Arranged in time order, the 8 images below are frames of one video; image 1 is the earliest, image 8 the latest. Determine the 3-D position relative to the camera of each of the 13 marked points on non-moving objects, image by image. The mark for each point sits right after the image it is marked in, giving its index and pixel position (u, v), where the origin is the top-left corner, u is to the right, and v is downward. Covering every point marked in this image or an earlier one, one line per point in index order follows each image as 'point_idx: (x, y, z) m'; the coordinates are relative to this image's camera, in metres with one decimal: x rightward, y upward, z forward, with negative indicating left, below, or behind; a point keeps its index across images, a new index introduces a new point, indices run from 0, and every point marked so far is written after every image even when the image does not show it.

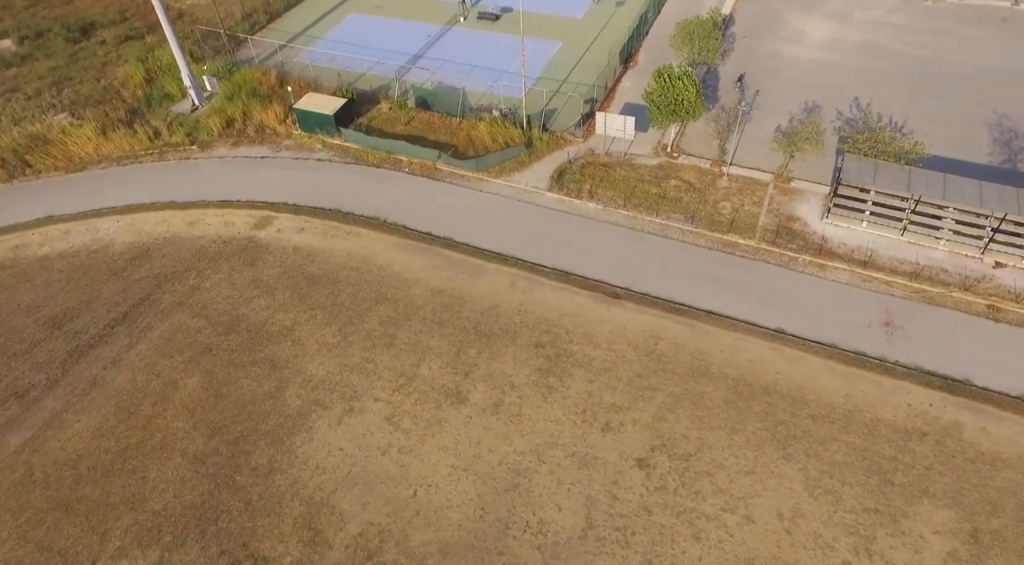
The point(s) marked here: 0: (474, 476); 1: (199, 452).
0: (-0.8, -4.3, +14.7) m
1: (-7.3, -4.0, +15.5) m
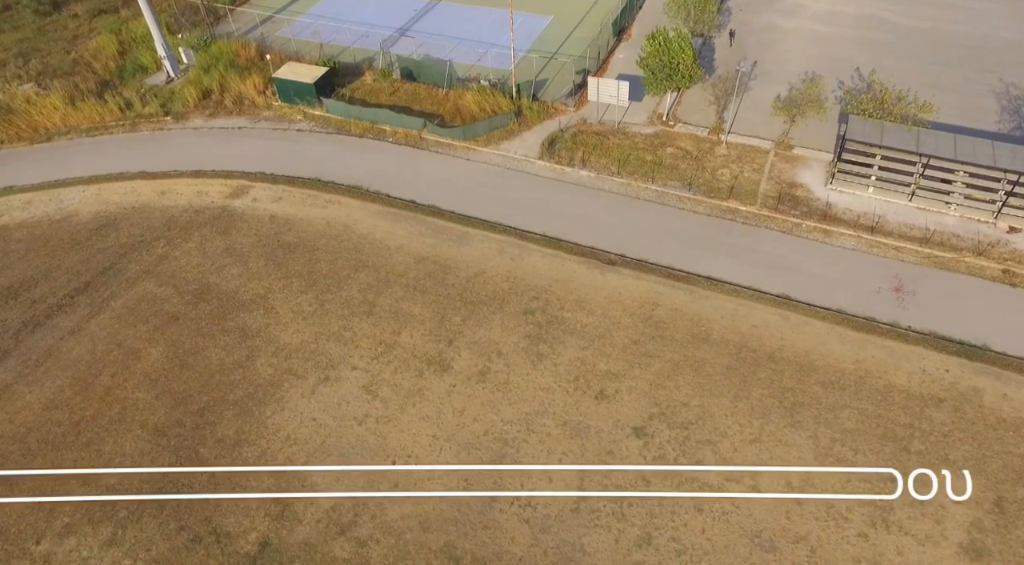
0: (-1.1, -3.4, +13.6) m
1: (-7.6, -3.1, +14.4) m
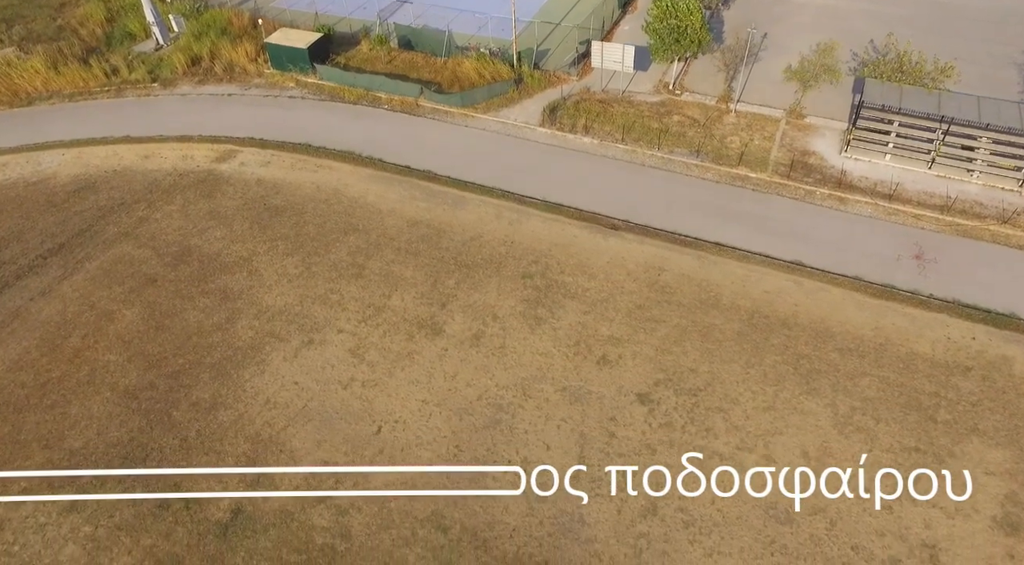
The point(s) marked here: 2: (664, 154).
0: (-1.2, -2.5, +12.7) m
1: (-7.7, -2.1, +13.4) m
2: (+4.5, +3.8, +19.7) m
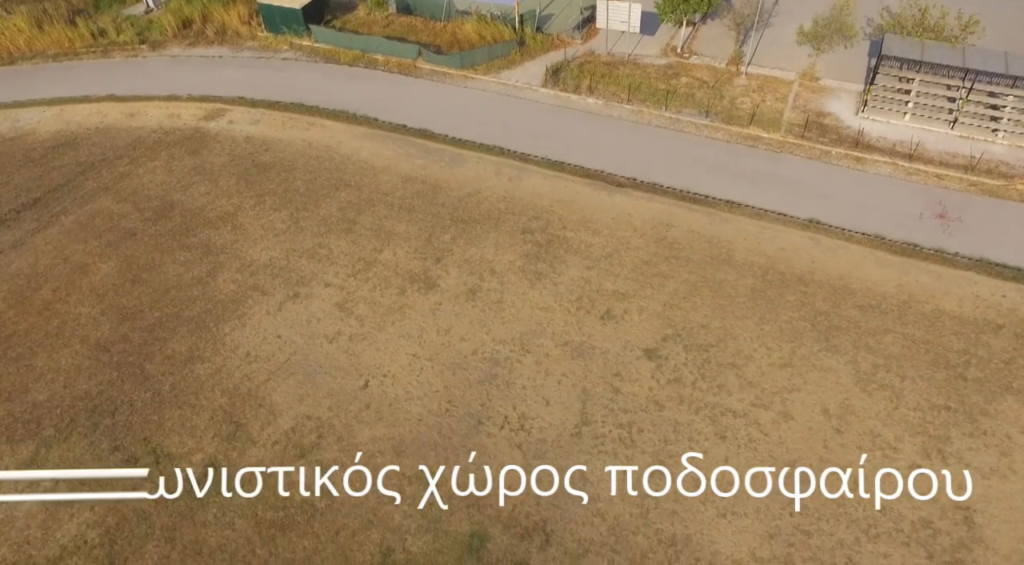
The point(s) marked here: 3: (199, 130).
0: (-1.3, -1.5, +11.8) m
1: (-7.8, -1.1, +12.6) m
2: (+4.5, +4.8, +18.8) m
3: (-8.8, +4.3, +18.6) m
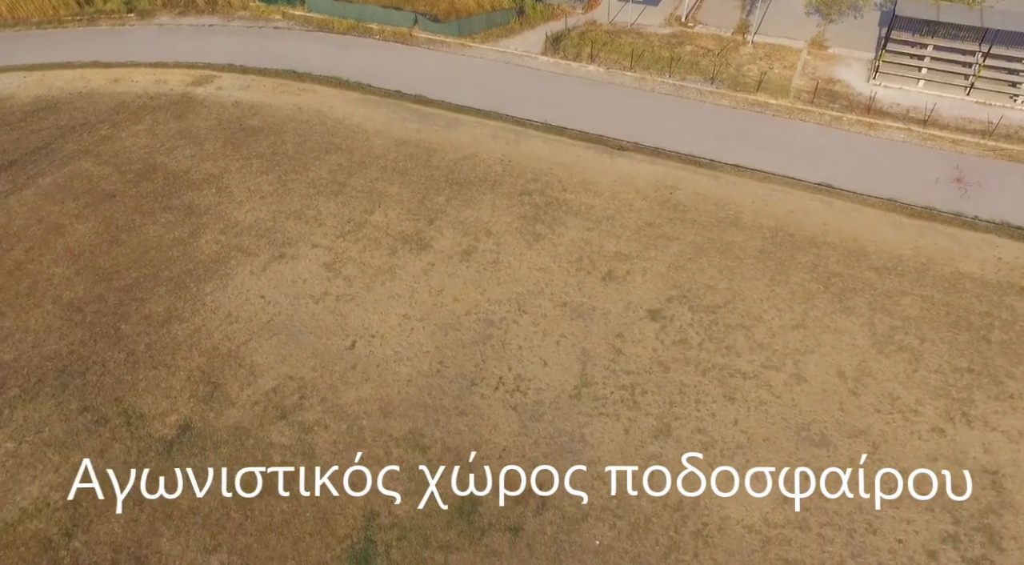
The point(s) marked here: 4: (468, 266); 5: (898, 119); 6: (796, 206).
0: (-1.3, -0.7, +11.1) m
1: (-7.8, -0.3, +11.9) m
2: (+4.5, +5.5, +18.2) m
3: (-8.8, +5.1, +18.0) m
4: (-0.8, +0.3, +12.3) m
5: (+9.5, +4.0, +16.3) m
6: (+5.8, +1.6, +13.5) m
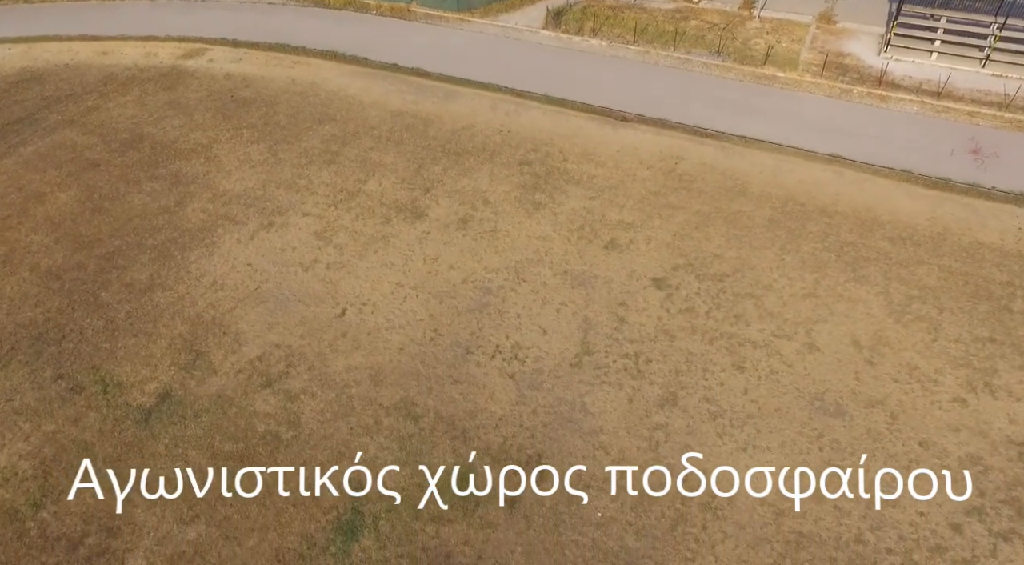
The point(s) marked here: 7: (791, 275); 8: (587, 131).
0: (-1.4, -0.2, +10.6) m
1: (-7.9, +0.3, +11.4) m
2: (+4.5, +6.0, +17.6) m
3: (-8.8, +5.6, +17.5) m
4: (-0.8, +0.9, +11.8) m
5: (+9.5, +4.6, +15.8) m
6: (+5.8, +2.1, +13.0) m
7: (+4.6, +0.1, +10.9) m
8: (+1.6, +3.3, +14.5) m
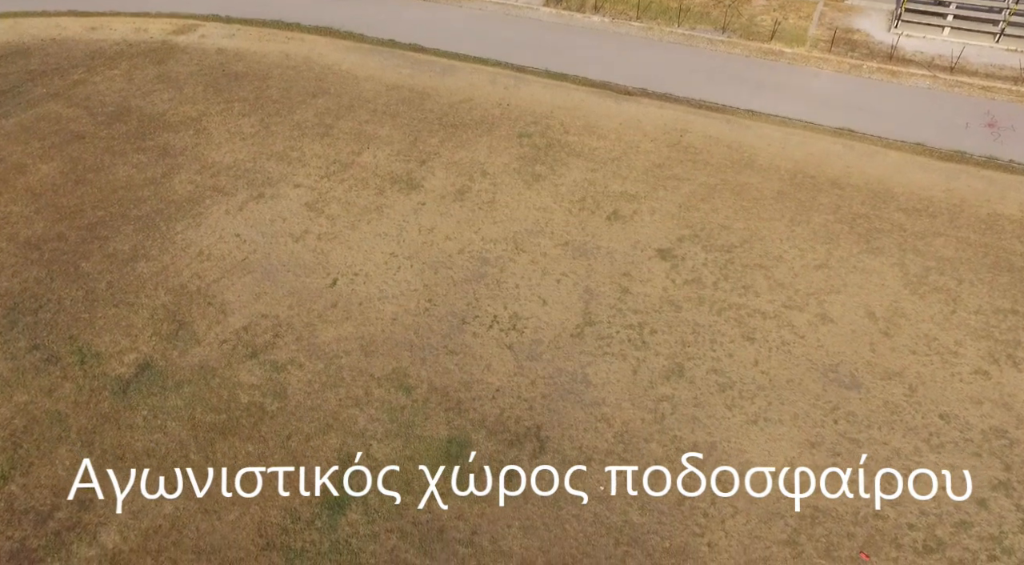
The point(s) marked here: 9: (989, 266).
0: (-1.4, +0.3, +10.2) m
1: (-7.9, +0.7, +11.0) m
2: (+4.5, +6.5, +17.2) m
3: (-8.9, +6.1, +17.0) m
4: (-0.9, +1.3, +11.3) m
5: (+9.5, +5.0, +15.3) m
6: (+5.8, +2.5, +12.6) m
7: (+4.6, +0.6, +10.4) m
8: (+1.6, +3.8, +14.0) m
9: (+7.2, +0.2, +10.1) m
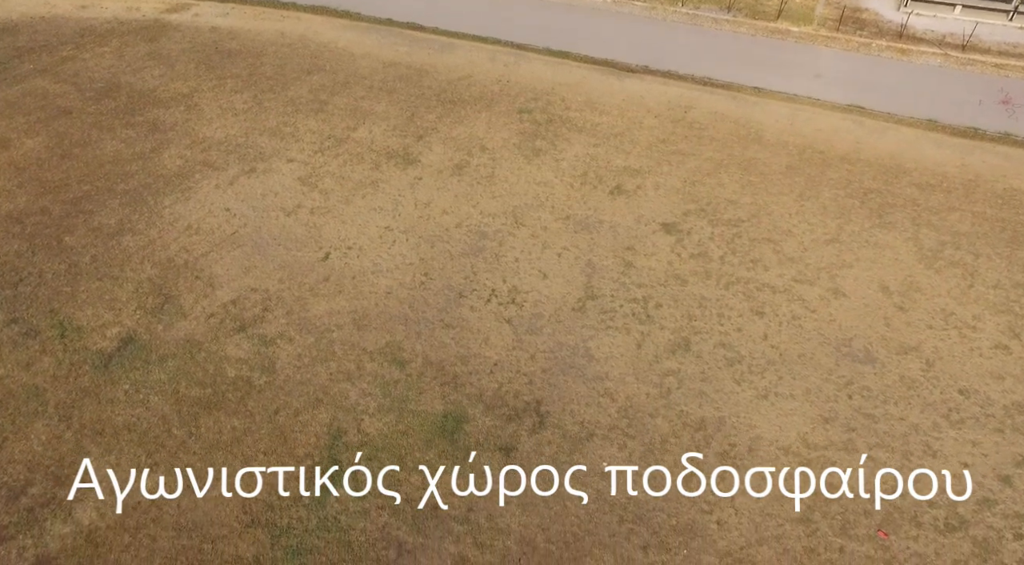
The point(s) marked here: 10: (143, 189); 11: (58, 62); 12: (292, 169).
0: (-1.4, +0.6, +9.8) m
1: (-7.9, +1.1, +10.6) m
2: (+4.5, +6.9, +16.8) m
3: (-8.8, +6.5, +16.6) m
4: (-0.9, +1.7, +10.9) m
5: (+9.5, +5.4, +14.9) m
6: (+5.8, +2.9, +12.2) m
7: (+4.6, +0.9, +10.1) m
8: (+1.6, +4.1, +13.6) m
9: (+7.2, +0.6, +9.7) m
10: (-6.1, +1.6, +11.0) m
11: (-10.0, +4.9, +14.7) m
12: (-3.8, +1.9, +11.3) m
